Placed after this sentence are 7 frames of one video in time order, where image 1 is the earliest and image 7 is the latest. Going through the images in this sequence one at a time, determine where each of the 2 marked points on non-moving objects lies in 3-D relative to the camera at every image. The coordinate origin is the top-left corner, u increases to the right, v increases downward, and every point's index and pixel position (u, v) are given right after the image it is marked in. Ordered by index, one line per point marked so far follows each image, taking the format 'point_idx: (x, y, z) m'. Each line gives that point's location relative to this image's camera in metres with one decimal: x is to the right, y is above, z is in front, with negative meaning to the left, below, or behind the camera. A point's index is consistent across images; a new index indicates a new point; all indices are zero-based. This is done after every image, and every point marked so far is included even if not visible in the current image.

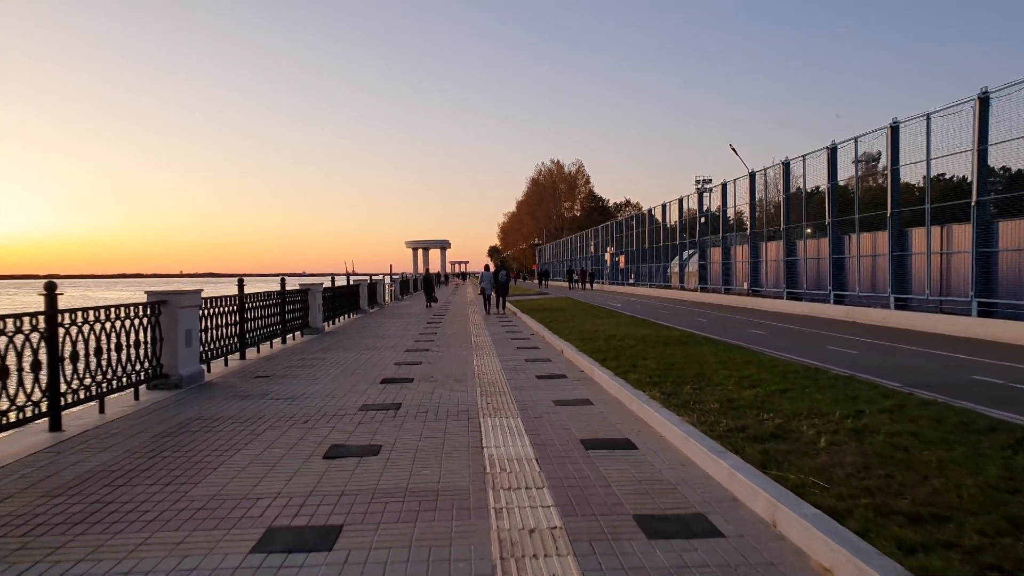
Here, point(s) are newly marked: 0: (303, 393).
0: (-3.3, -1.7, +10.7) m
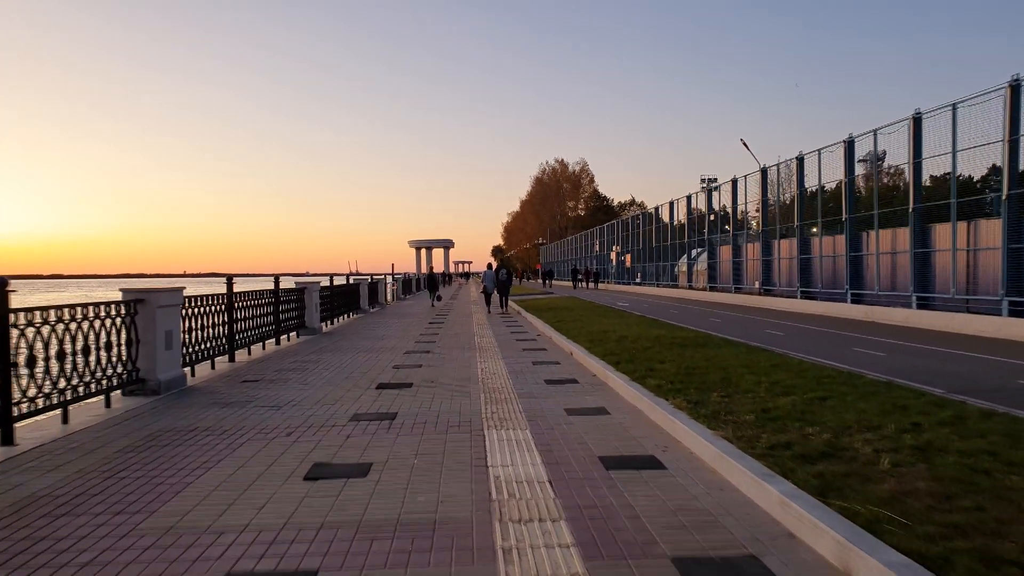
0: (-3.2, -1.6, +9.8) m
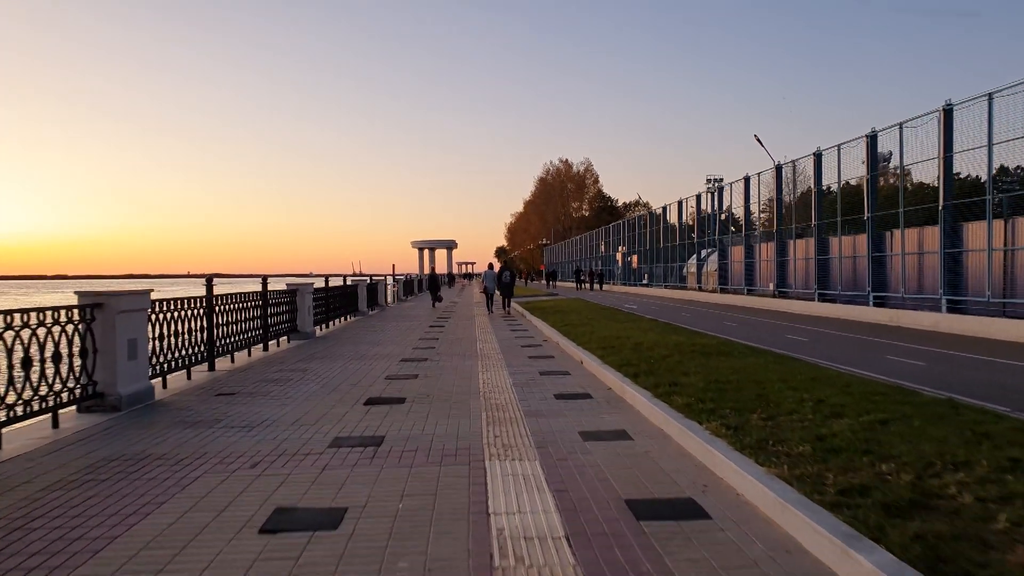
0: (-3.1, -1.7, +8.6) m
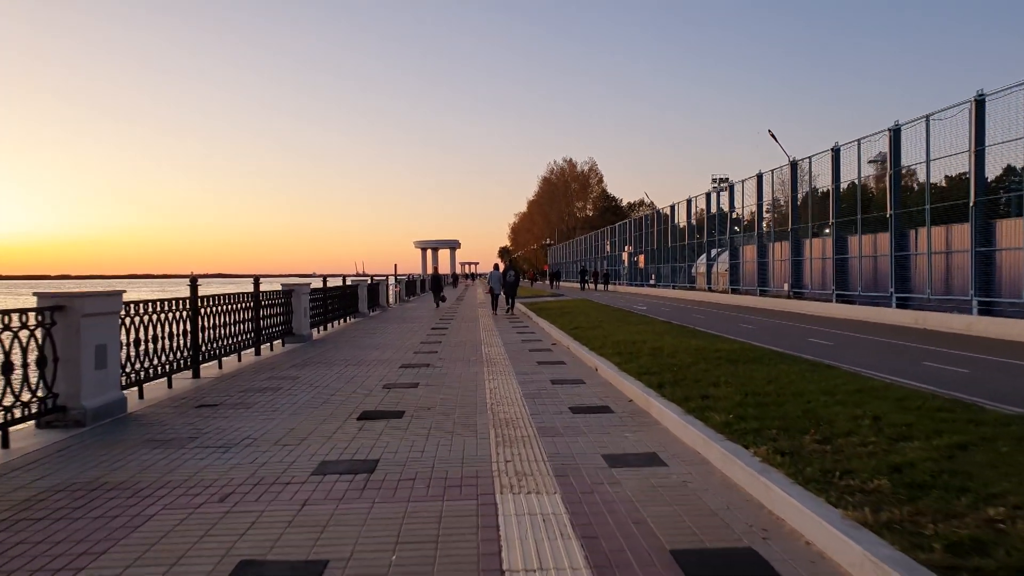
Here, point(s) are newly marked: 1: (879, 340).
0: (-3.0, -1.7, +7.7) m
1: (+9.4, -1.3, +17.4) m
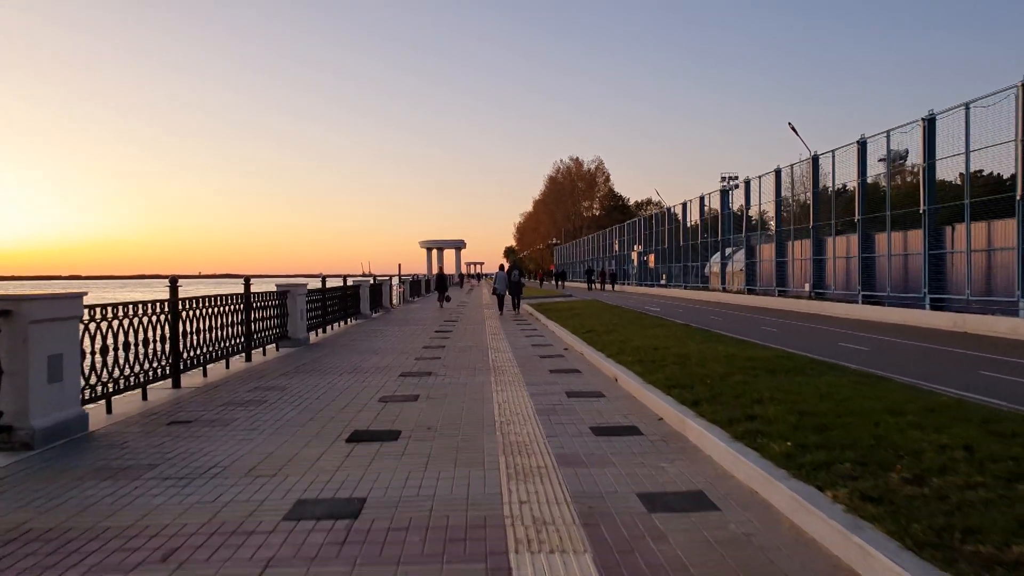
0: (-2.8, -1.7, +6.5) m
1: (+9.6, -1.3, +16.1) m
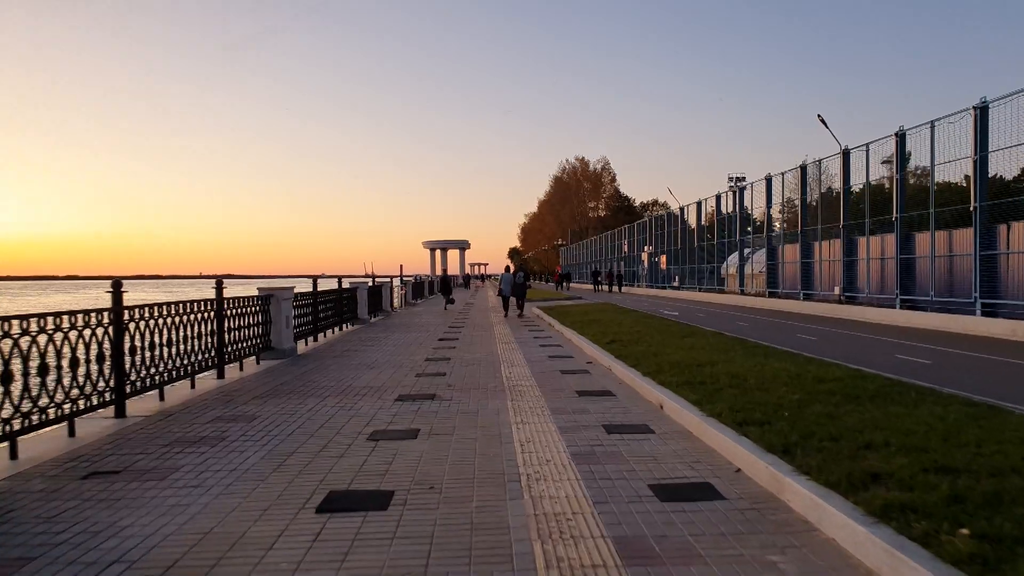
0: (-2.6, -1.8, +4.6) m
1: (+9.9, -1.4, +14.1) m
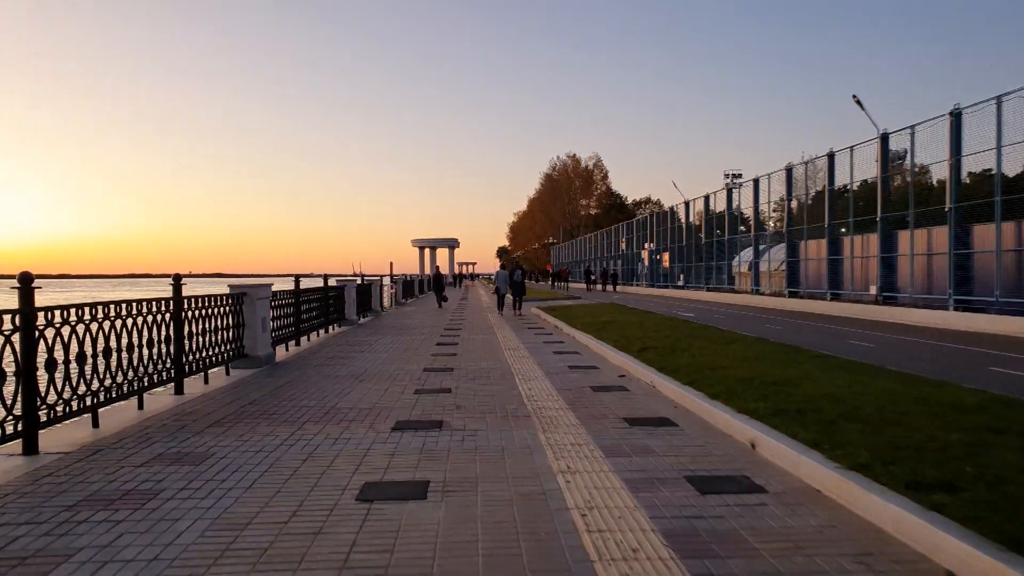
0: (-2.1, -1.7, +2.3) m
1: (+10.2, -1.4, +12.0) m
